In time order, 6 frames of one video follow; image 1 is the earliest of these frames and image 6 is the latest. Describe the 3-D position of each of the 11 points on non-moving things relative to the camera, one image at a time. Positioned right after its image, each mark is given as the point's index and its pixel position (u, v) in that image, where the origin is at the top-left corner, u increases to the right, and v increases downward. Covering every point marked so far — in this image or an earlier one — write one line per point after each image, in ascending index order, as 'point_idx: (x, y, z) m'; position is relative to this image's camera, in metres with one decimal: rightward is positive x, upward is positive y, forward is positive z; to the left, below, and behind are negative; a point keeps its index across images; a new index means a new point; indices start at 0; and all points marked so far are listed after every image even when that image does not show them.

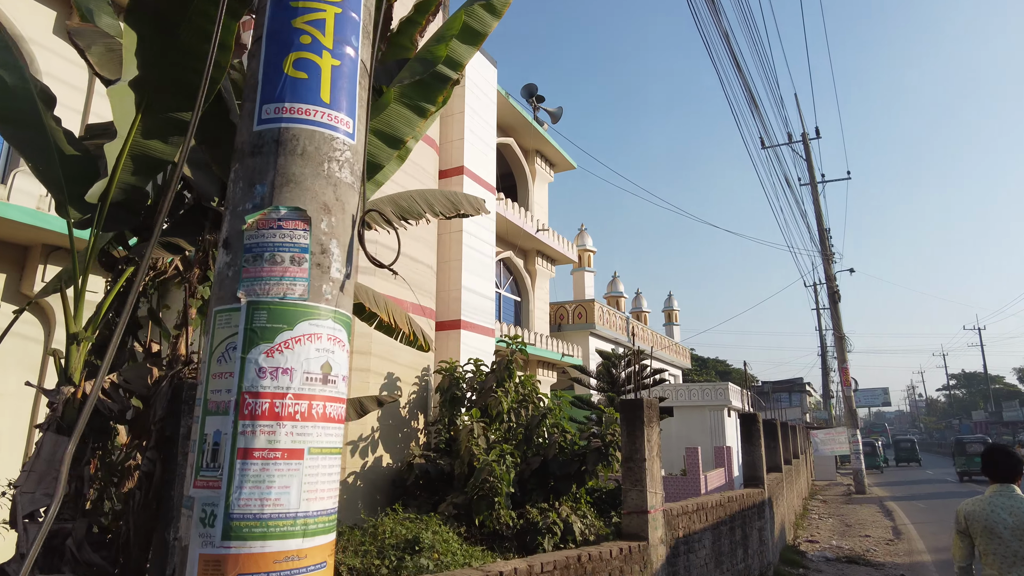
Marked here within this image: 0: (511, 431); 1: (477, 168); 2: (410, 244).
0: (0.0, -2.7, +12.1) m
1: (-0.9, +3.1, +16.6) m
2: (-2.1, +0.9, +13.4) m
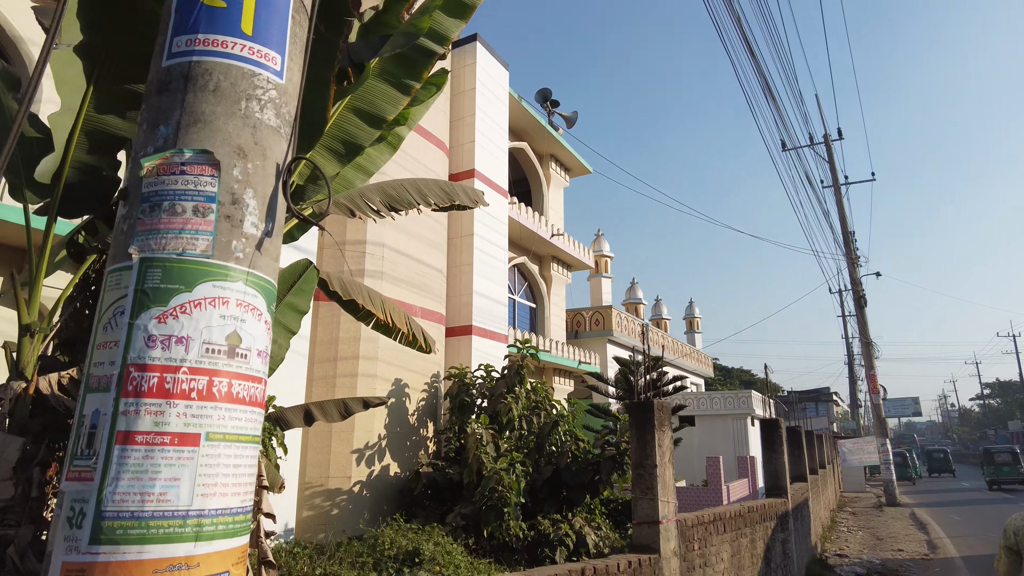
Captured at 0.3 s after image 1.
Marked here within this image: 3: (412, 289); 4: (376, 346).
0: (+0.2, -2.7, +11.6) m
1: (-0.6, +3.0, +16.4) m
2: (-1.9, +0.8, +13.1) m
3: (-2.0, 0.0, +12.8) m
4: (-2.4, -1.0, +11.6) m
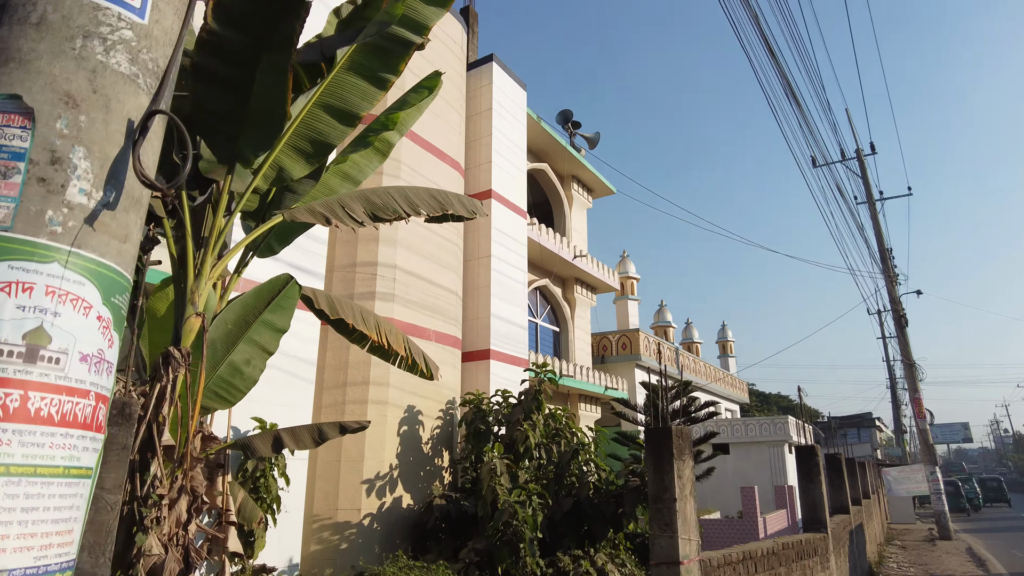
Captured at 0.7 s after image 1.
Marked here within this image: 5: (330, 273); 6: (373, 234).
0: (+0.5, -3.1, +11.0) m
1: (-0.2, +2.4, +16.0) m
2: (-1.6, +0.4, +12.8) m
3: (-1.7, -0.5, +12.4) m
4: (-2.2, -1.4, +11.2) m
5: (-3.2, +0.3, +11.3) m
6: (-2.5, +1.0, +11.7) m
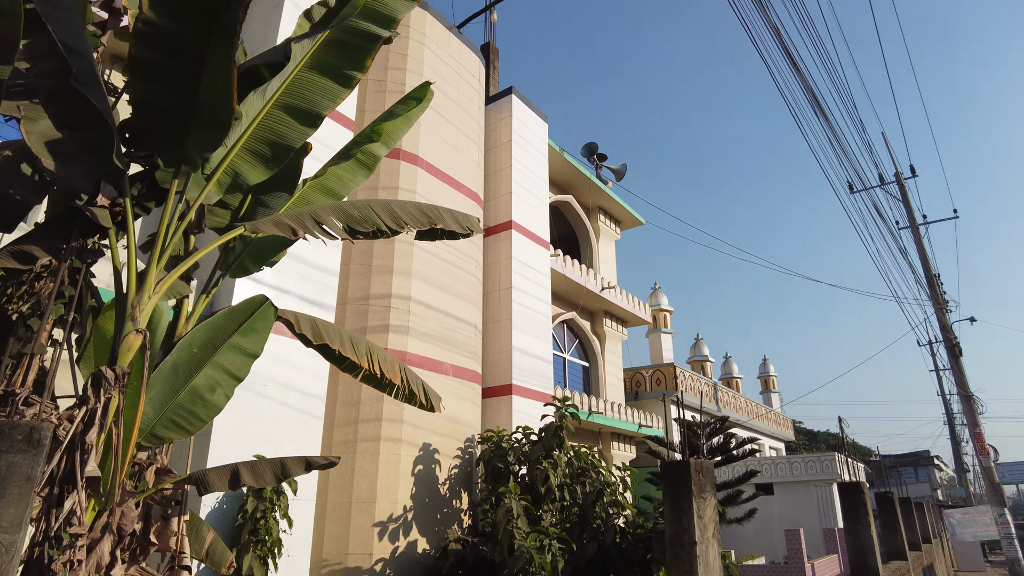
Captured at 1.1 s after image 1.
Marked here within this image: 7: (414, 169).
0: (+0.8, -3.6, +10.3) m
1: (+0.4, +1.6, +15.7) m
2: (-1.2, -0.3, +12.4) m
3: (-1.3, -1.1, +12.0) m
4: (-1.8, -2.0, +10.8) m
5: (-2.9, -0.3, +11.0) m
6: (-2.2, +0.4, +11.4) m
7: (-1.9, +2.3, +12.4) m
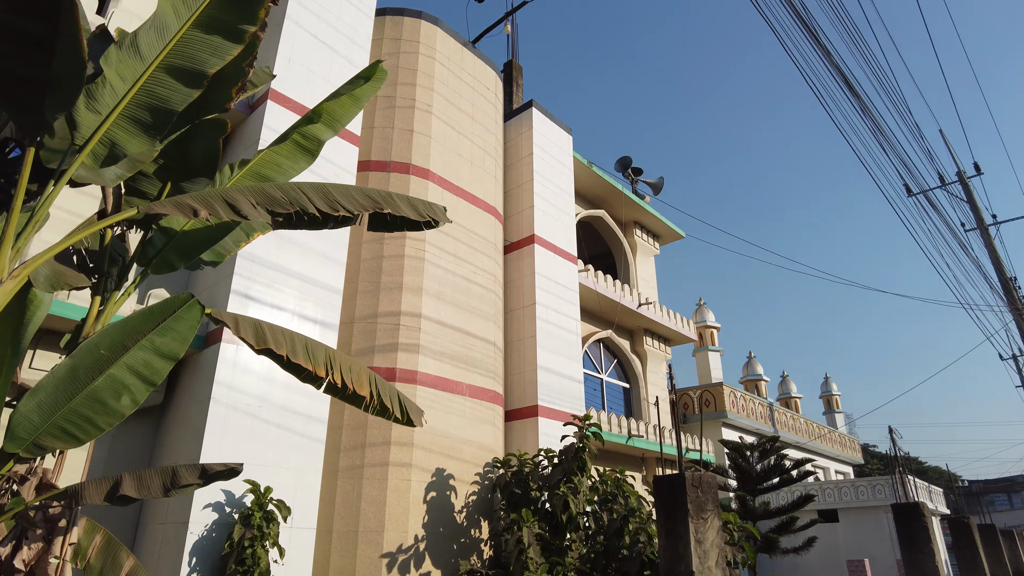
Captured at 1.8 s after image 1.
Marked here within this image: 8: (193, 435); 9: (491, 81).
0: (+1.1, -3.7, +9.5) m
1: (+0.9, +1.2, +15.1) m
2: (-0.9, -0.6, +11.9) m
3: (-1.0, -1.3, +11.4) m
4: (-1.6, -2.2, +10.2) m
5: (-2.7, -0.6, +10.6) m
6: (-2.0, +0.1, +11.0) m
7: (-1.6, +2.0, +12.1) m
8: (-4.0, -1.9, +8.2) m
9: (-0.5, +4.7, +14.6) m
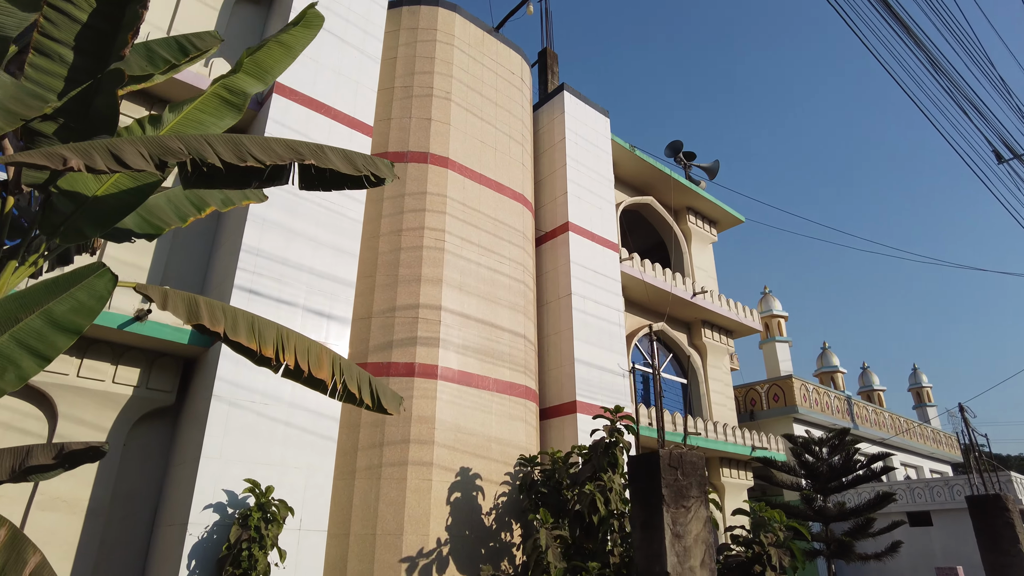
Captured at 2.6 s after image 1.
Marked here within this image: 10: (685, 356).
0: (+1.4, -3.4, +8.6) m
1: (+1.7, +1.4, +14.3) m
2: (-0.4, -0.4, +11.3) m
3: (-0.5, -1.2, +10.8) m
4: (-1.2, -2.1, +9.7) m
5: (-2.3, -0.5, +10.3) m
6: (-1.6, +0.2, +10.6) m
7: (-1.2, +2.1, +11.6) m
8: (-3.9, -1.8, +7.9) m
9: (+0.1, +4.8, +14.0) m
10: (+4.9, -1.9, +18.2) m
